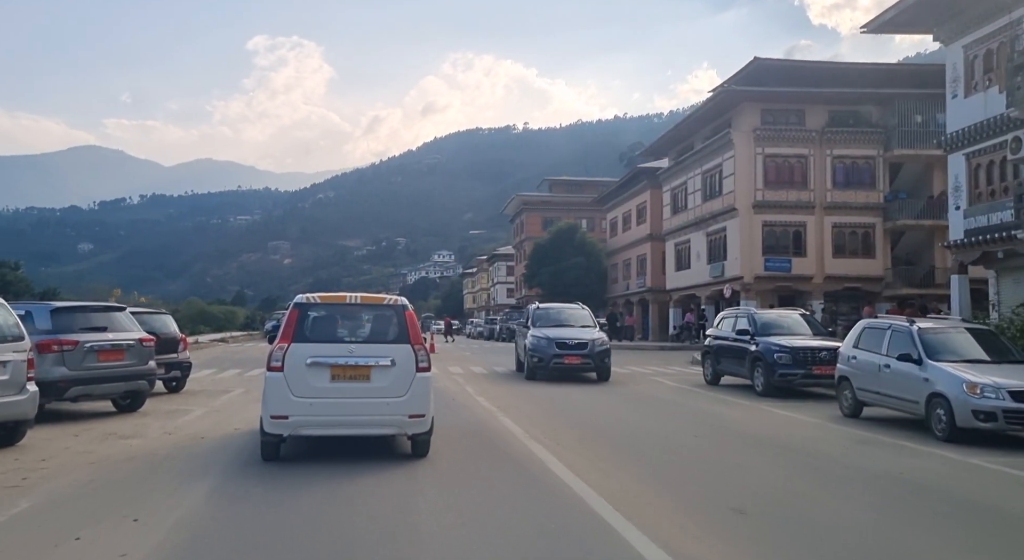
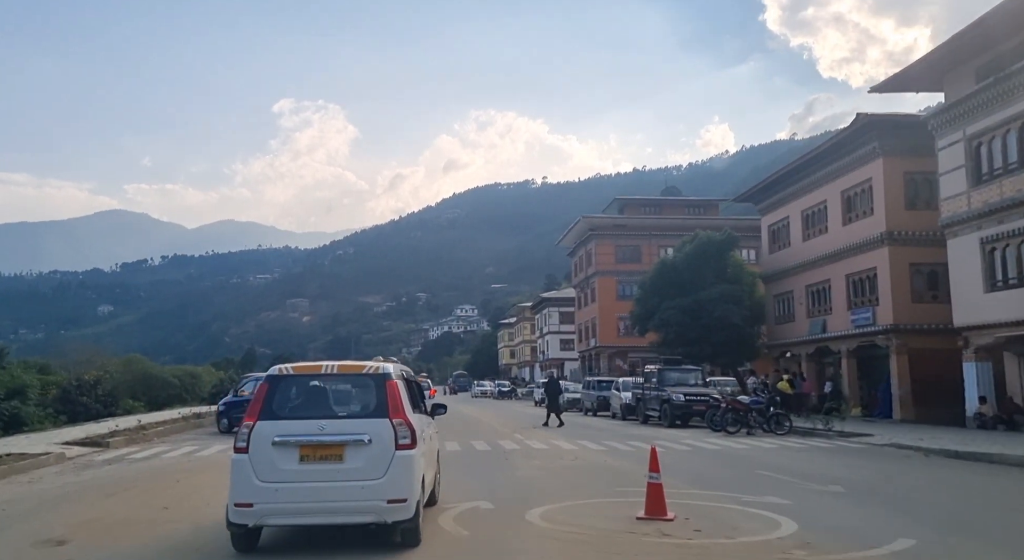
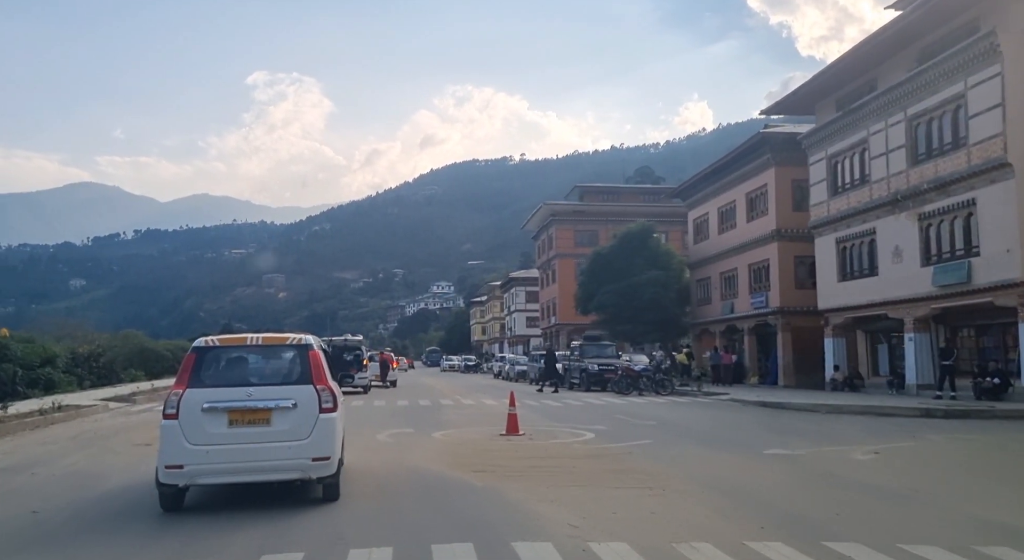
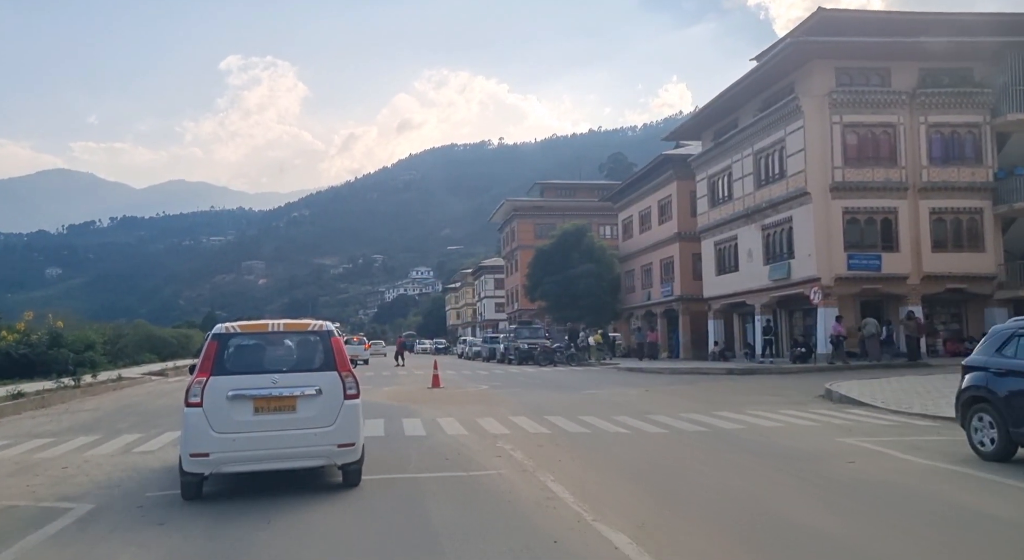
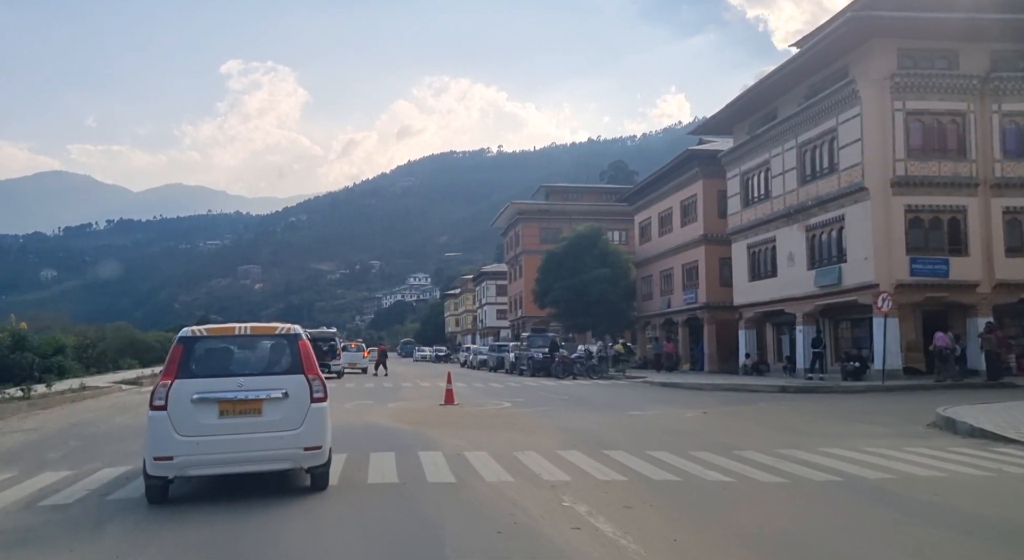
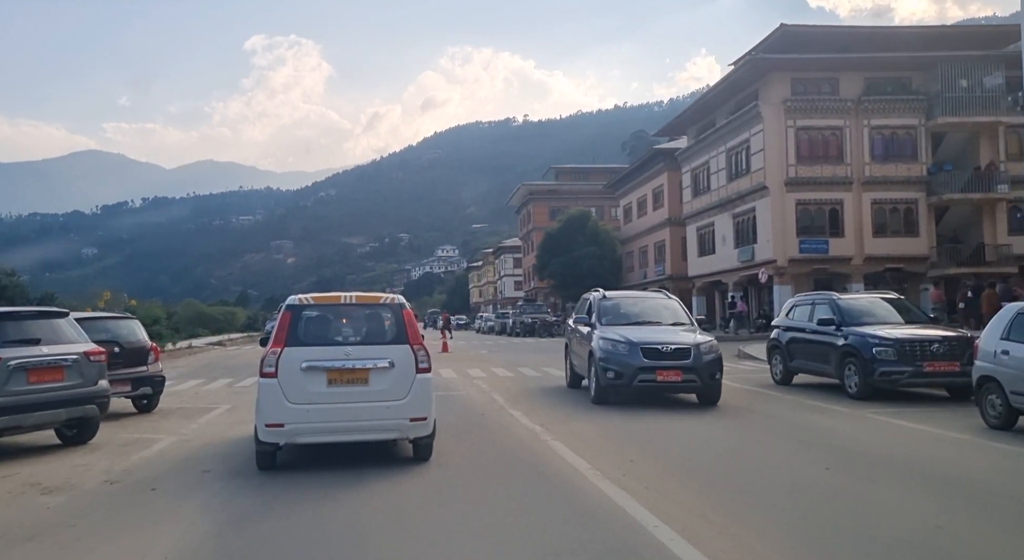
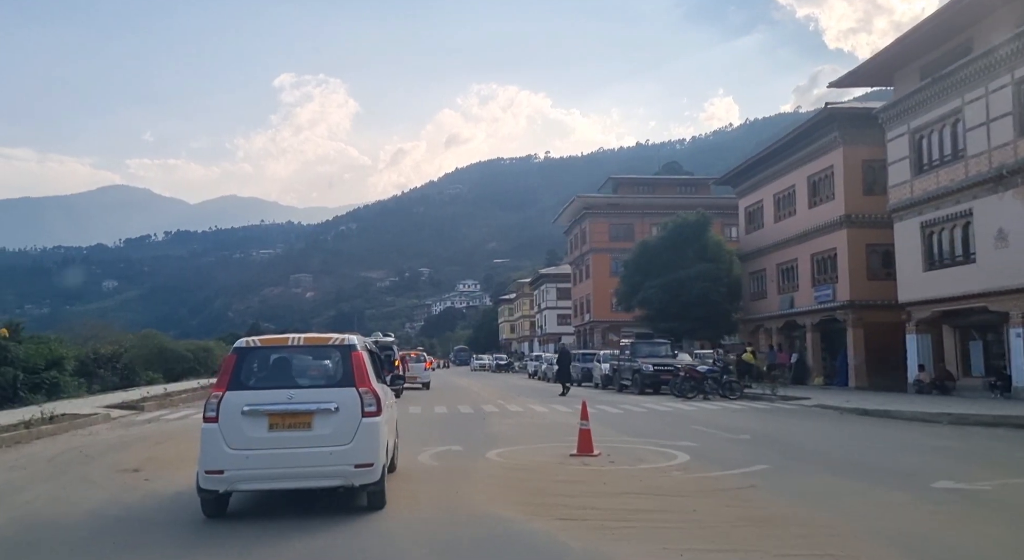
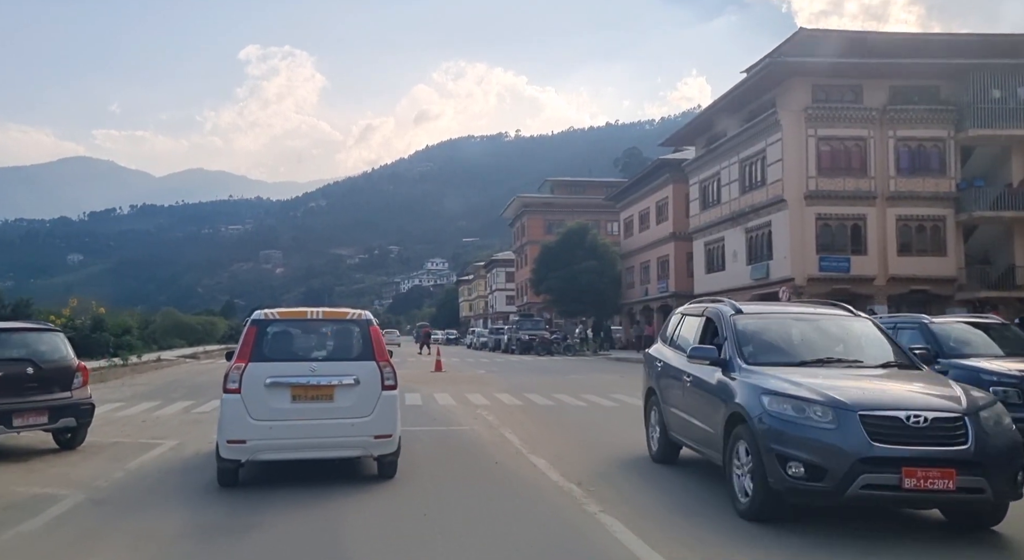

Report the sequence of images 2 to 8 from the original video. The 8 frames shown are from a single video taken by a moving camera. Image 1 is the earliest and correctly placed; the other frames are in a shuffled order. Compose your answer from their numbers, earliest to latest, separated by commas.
6, 8, 4, 5, 3, 7, 2
